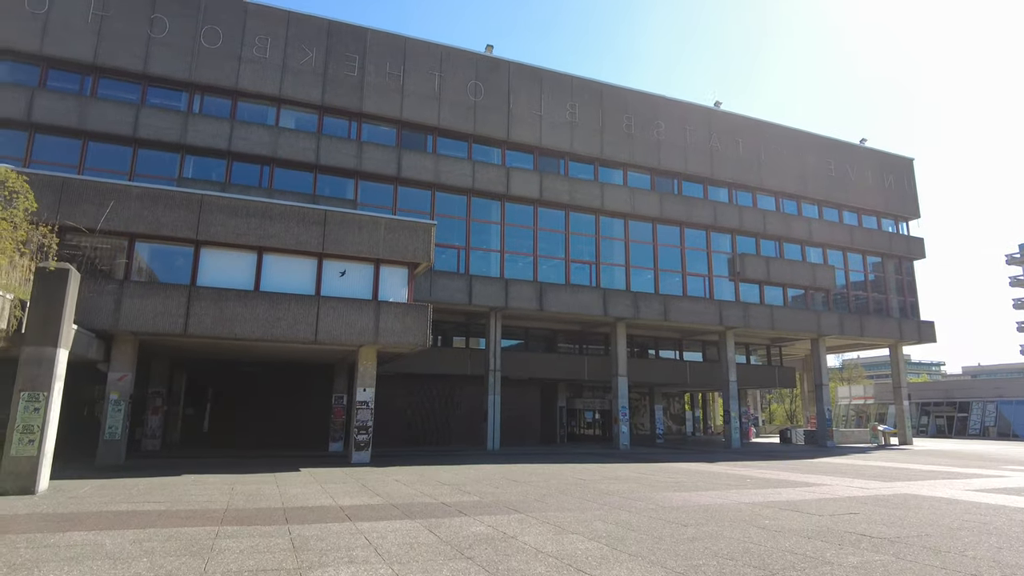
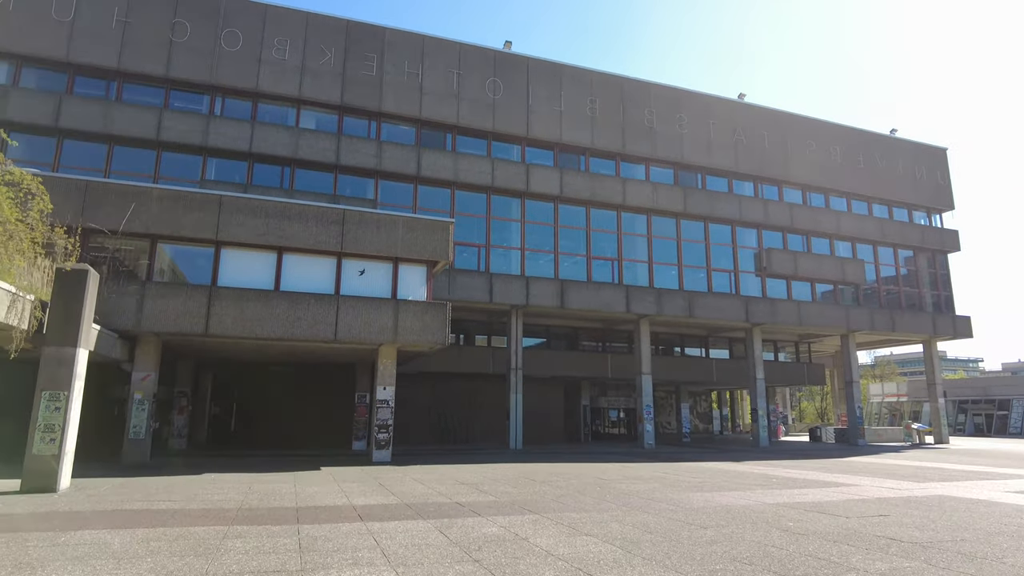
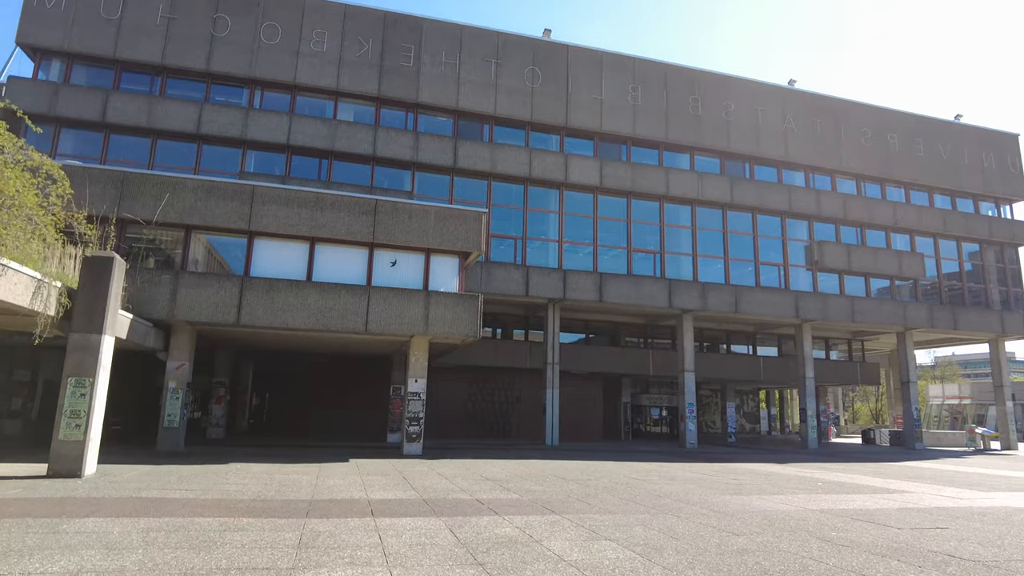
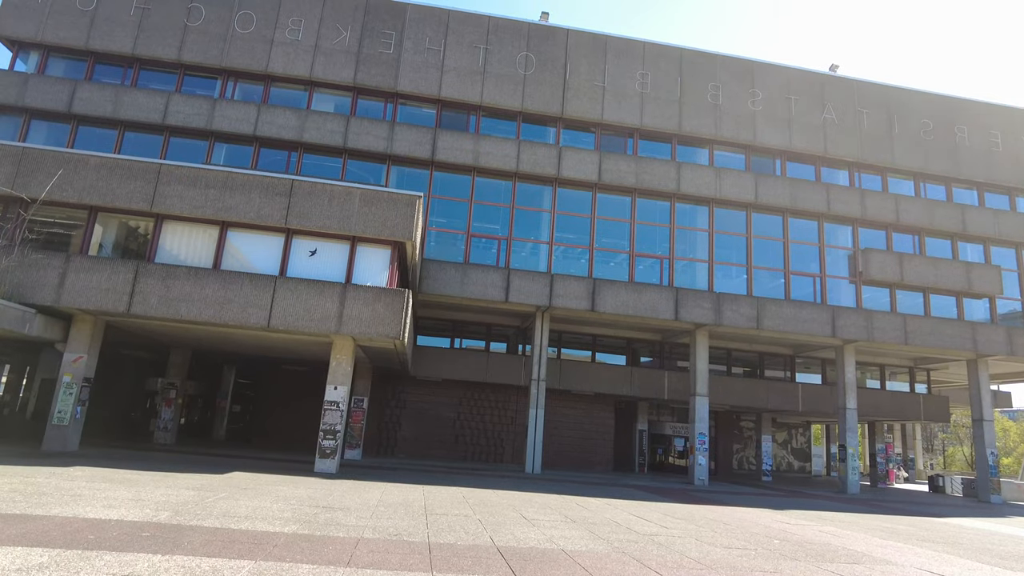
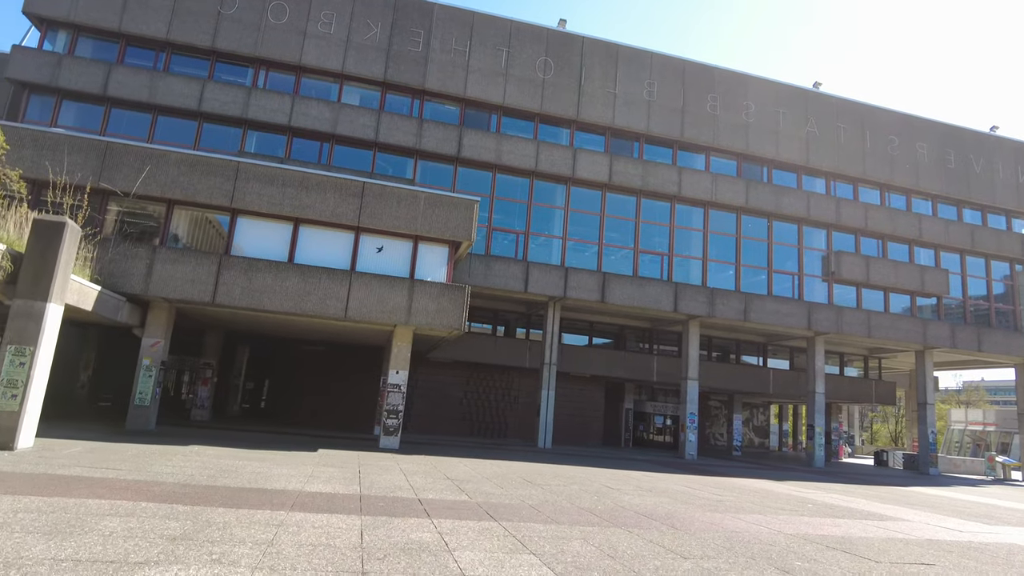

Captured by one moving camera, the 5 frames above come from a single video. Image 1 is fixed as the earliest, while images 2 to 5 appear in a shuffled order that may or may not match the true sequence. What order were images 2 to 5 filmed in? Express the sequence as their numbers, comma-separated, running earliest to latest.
2, 3, 5, 4
